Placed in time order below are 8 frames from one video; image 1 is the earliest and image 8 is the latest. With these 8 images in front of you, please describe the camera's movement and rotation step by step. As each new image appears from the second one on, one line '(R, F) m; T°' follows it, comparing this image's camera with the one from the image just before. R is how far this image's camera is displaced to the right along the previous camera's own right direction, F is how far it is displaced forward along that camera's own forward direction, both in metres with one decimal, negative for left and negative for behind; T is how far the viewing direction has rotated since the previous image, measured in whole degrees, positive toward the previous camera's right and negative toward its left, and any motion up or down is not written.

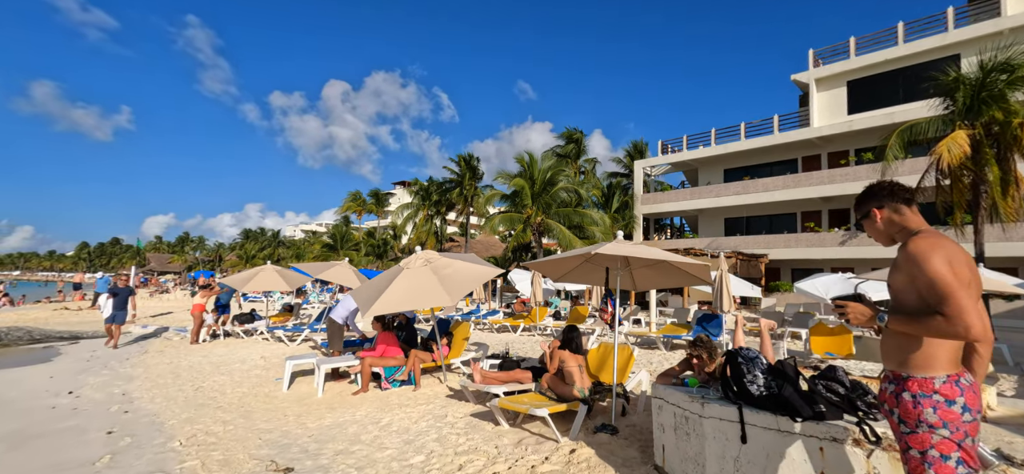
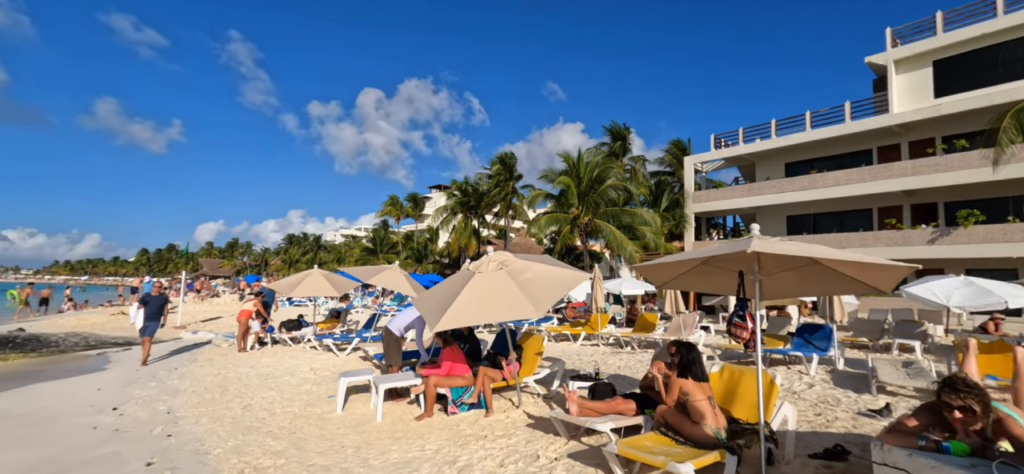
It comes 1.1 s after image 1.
(-0.6, +0.9) m; -4°
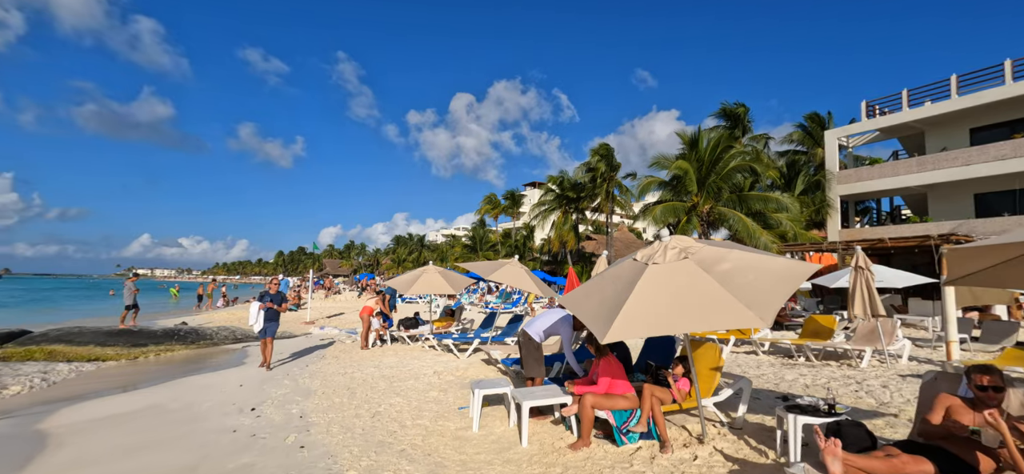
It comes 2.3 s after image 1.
(-0.7, +1.0) m; -12°
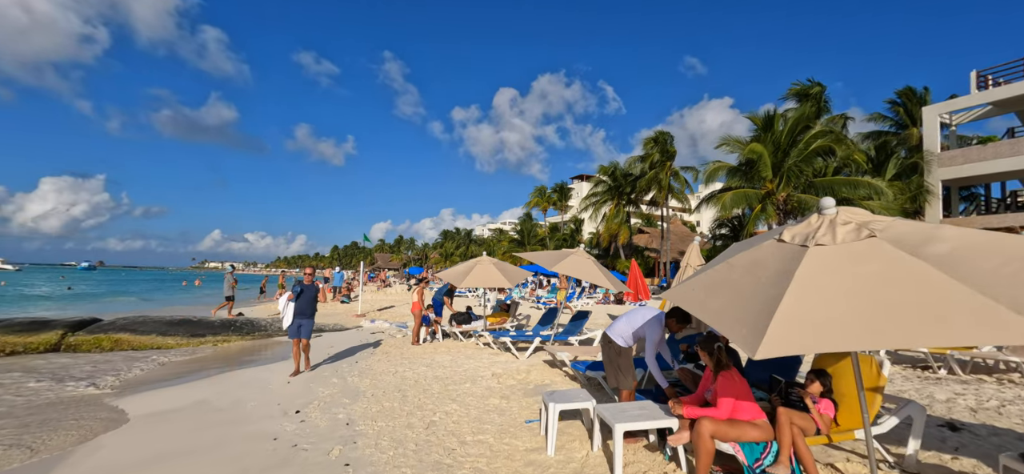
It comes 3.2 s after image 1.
(-0.3, +0.9) m; -6°
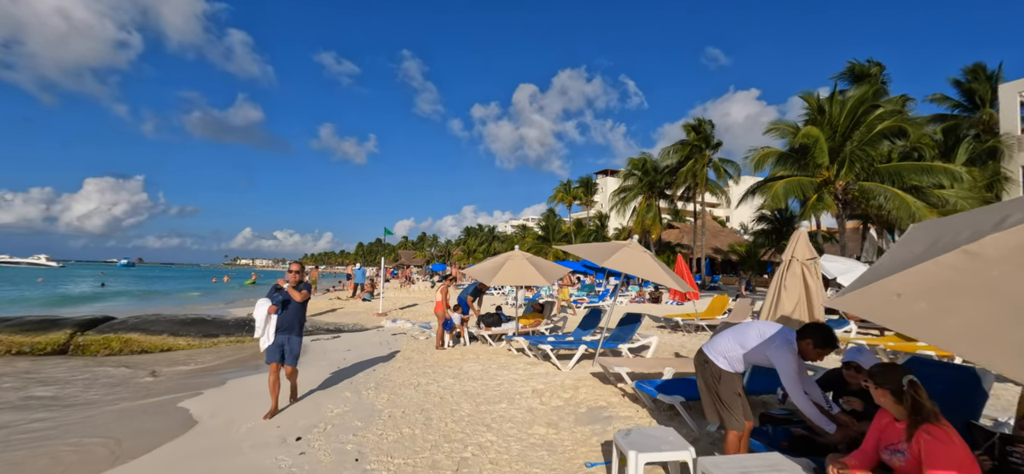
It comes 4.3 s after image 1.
(-0.3, +1.2) m; -3°
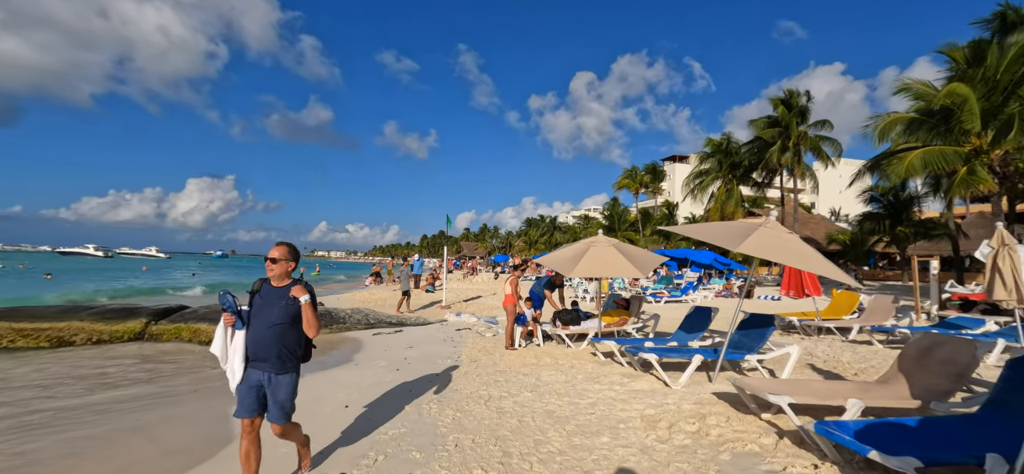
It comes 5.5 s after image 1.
(-0.4, +1.4) m; -7°
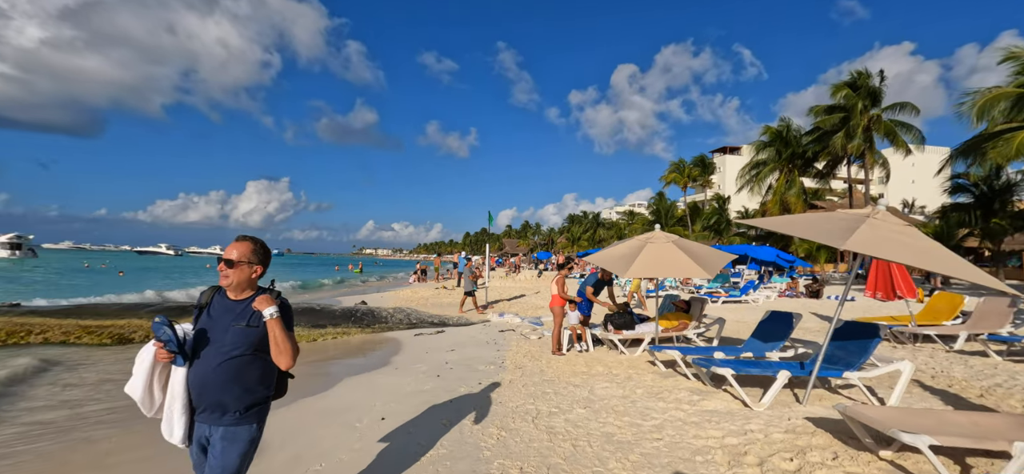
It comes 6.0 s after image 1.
(-0.1, +0.6) m; -5°
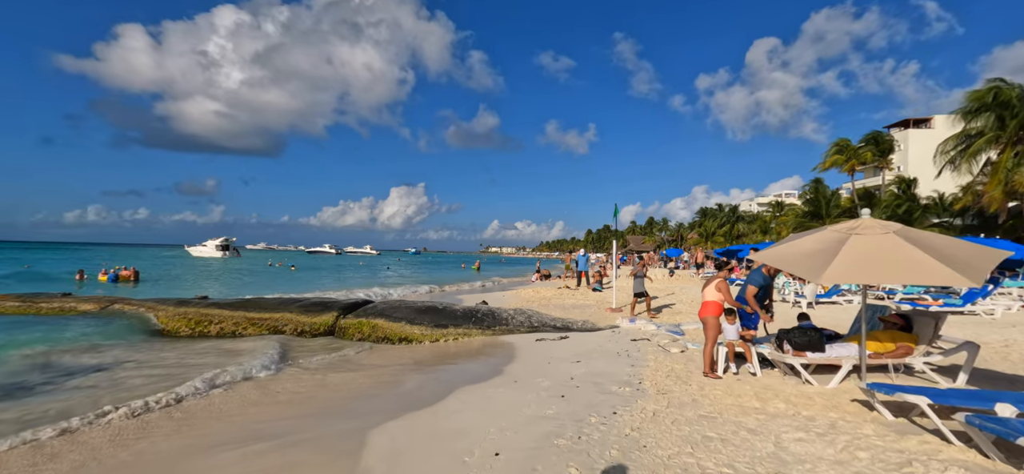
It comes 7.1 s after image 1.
(-0.2, +1.2) m; -15°
